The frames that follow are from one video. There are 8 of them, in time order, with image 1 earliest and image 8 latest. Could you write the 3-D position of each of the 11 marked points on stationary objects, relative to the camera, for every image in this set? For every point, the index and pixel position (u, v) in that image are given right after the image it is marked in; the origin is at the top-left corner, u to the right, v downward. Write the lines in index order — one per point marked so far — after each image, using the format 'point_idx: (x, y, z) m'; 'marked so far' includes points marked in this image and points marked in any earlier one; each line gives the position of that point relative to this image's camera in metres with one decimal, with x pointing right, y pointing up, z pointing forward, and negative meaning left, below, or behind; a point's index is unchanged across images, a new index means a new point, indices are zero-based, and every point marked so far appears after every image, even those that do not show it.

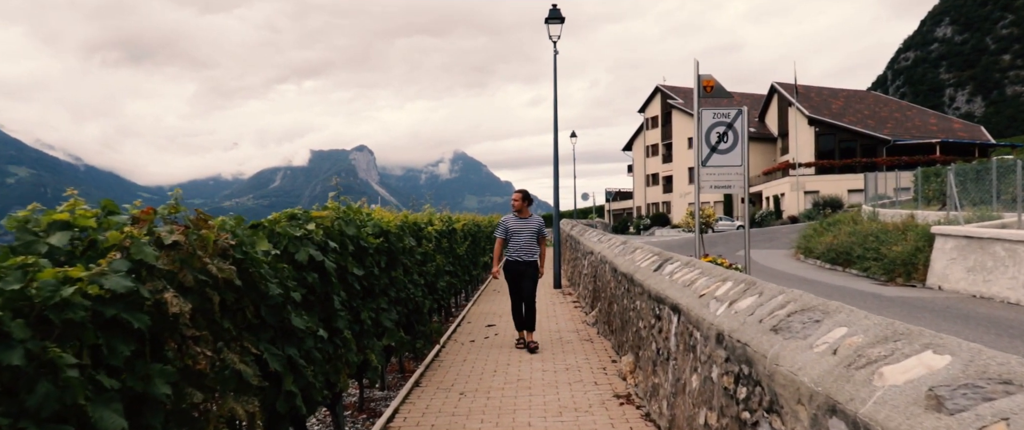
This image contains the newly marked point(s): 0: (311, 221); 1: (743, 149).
0: (-1.4, 0.0, +5.2) m
1: (+3.4, +1.0, +10.8) m
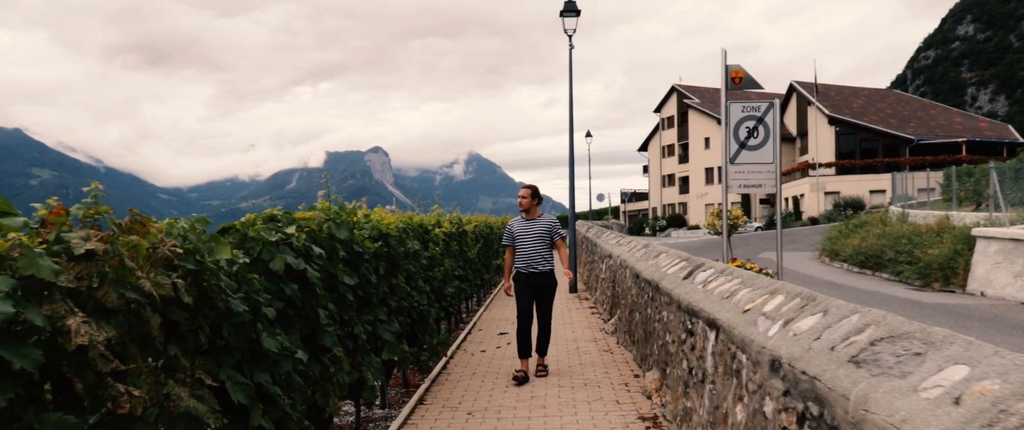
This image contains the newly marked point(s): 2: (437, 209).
0: (-1.4, -0.1, +4.5) m
1: (+3.6, +1.0, +10.0) m
2: (-1.3, +0.1, +12.3) m
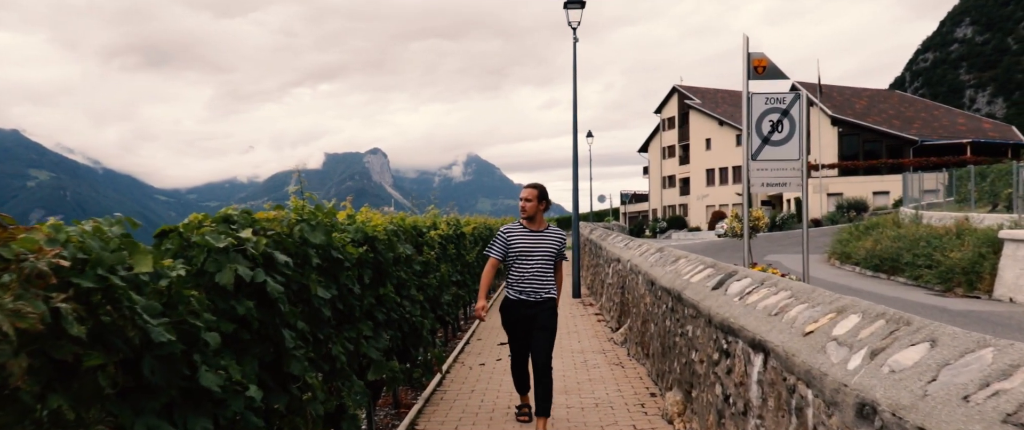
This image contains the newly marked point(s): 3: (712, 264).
0: (-1.3, -0.1, +3.7) m
1: (+3.7, +1.0, +9.2) m
2: (-1.2, +0.1, +11.5) m
3: (+1.8, -0.4, +6.5) m
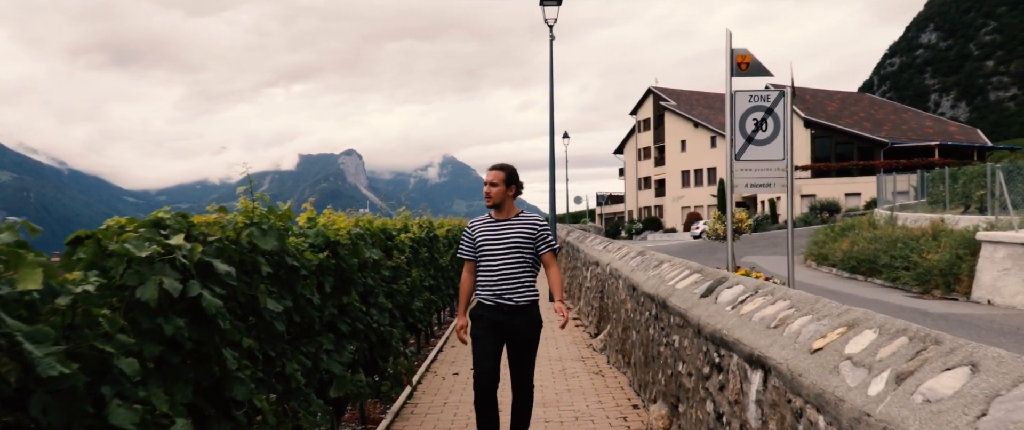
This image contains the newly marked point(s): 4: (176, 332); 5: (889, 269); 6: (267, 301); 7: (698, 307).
0: (-1.5, -0.1, +3.2) m
1: (+3.3, +0.9, +8.9) m
2: (-1.6, +0.1, +11.1) m
3: (+1.6, -0.5, +6.1) m
4: (-1.3, -0.5, +2.8) m
5: (+9.3, -1.3, +17.9) m
6: (-1.3, -0.4, +3.8) m
7: (+1.3, -0.6, +5.1) m
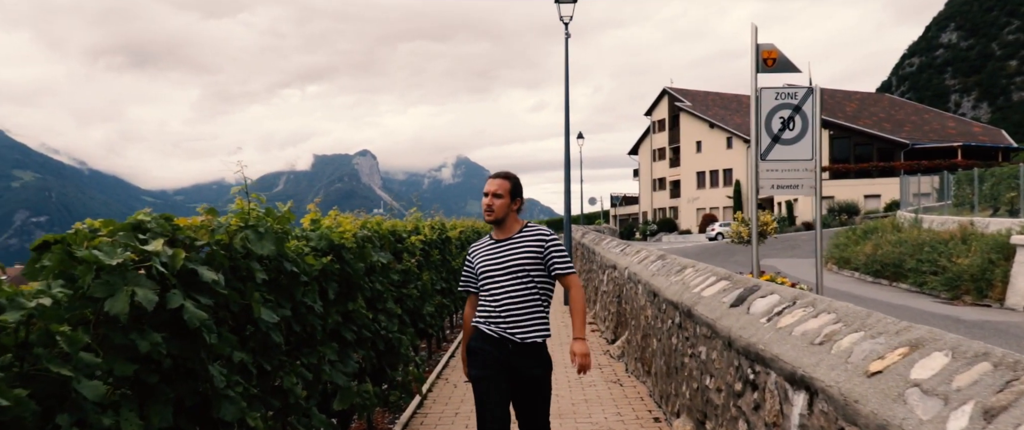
0: (-1.4, -0.1, +2.9) m
1: (+3.5, +0.9, +8.5) m
2: (-1.4, 0.0, +10.7) m
3: (+1.7, -0.5, +5.8) m
4: (-1.2, -0.5, +2.5) m
5: (+9.6, -1.4, +17.4) m
6: (-1.2, -0.5, +3.5) m
7: (+1.4, -0.7, +4.8) m
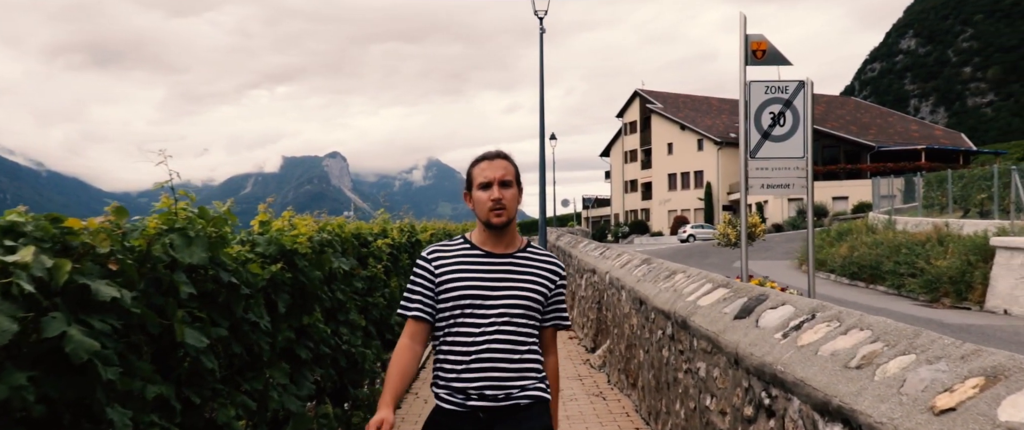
0: (-1.4, -0.1, +2.3) m
1: (+3.2, +0.9, +8.0) m
2: (-1.8, 0.0, +10.1) m
3: (+1.5, -0.5, +5.2) m
4: (-1.3, -0.5, +1.9) m
5: (+9.0, -1.4, +17.1) m
6: (-1.3, -0.5, +2.8) m
7: (+1.3, -0.7, +4.2) m
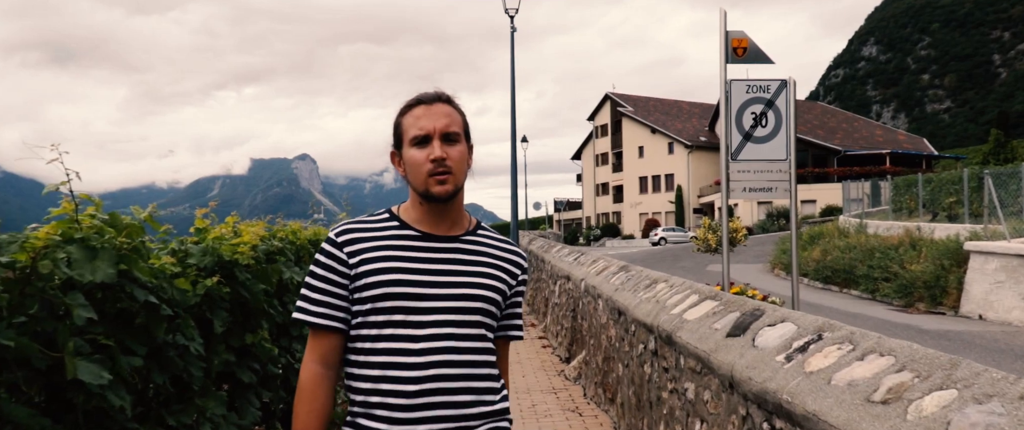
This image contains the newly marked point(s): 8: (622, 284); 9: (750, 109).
0: (-1.5, -0.1, +1.8) m
1: (+2.9, +0.8, +7.7) m
2: (-2.2, 0.0, +9.6) m
3: (+1.3, -0.5, +4.8) m
4: (-1.4, -0.5, +1.4) m
5: (+8.3, -1.5, +17.0) m
6: (-1.4, -0.5, +2.3) m
7: (+1.1, -0.7, +3.8) m
8: (+1.0, -0.6, +6.9) m
9: (+2.5, +1.1, +7.8) m
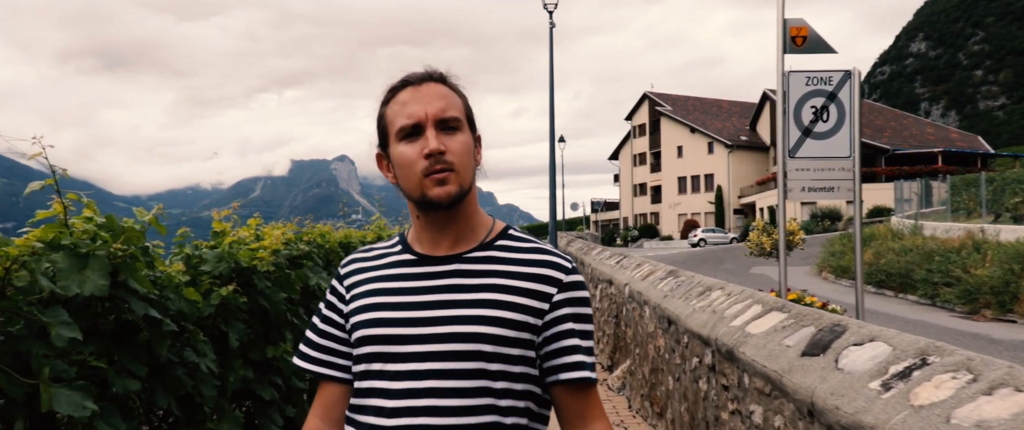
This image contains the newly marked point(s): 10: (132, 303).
0: (-1.4, -0.1, +1.4) m
1: (+3.3, +0.8, +7.1) m
2: (-1.7, -0.1, +9.2) m
3: (+1.6, -0.5, +4.3) m
4: (-1.3, -0.5, +1.0) m
5: (+9.2, -1.5, +16.2) m
6: (-1.2, -0.5, +2.0) m
7: (+1.3, -0.7, +3.4) m
8: (+1.4, -0.7, +6.4) m
9: (+2.9, +1.1, +7.2) m
10: (-1.3, -0.3, +2.5) m
